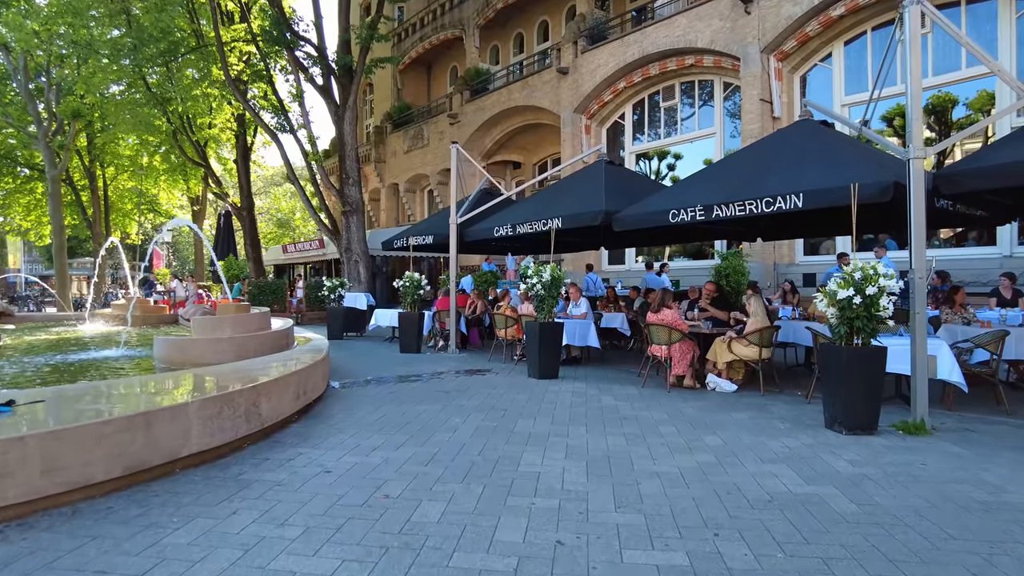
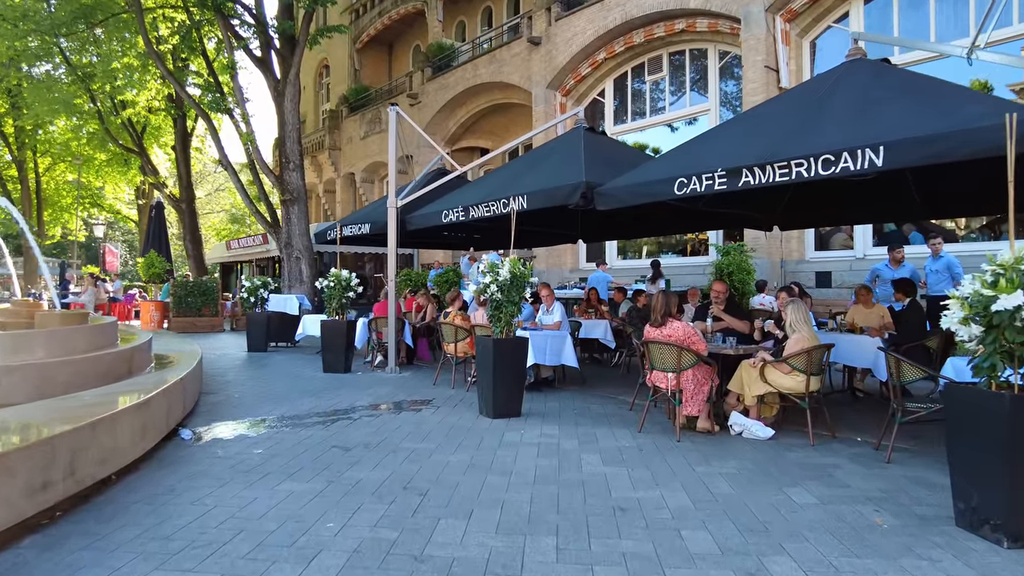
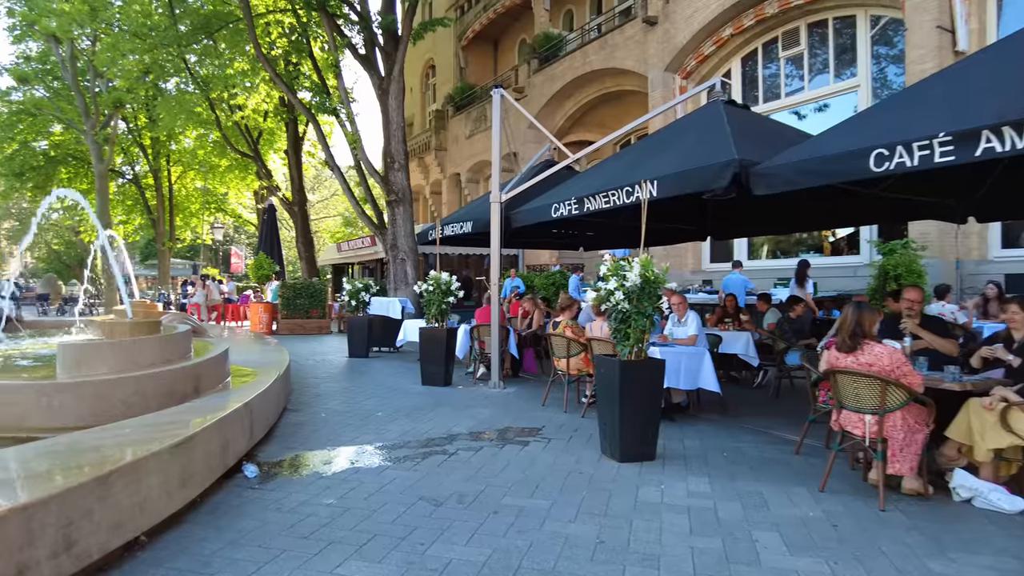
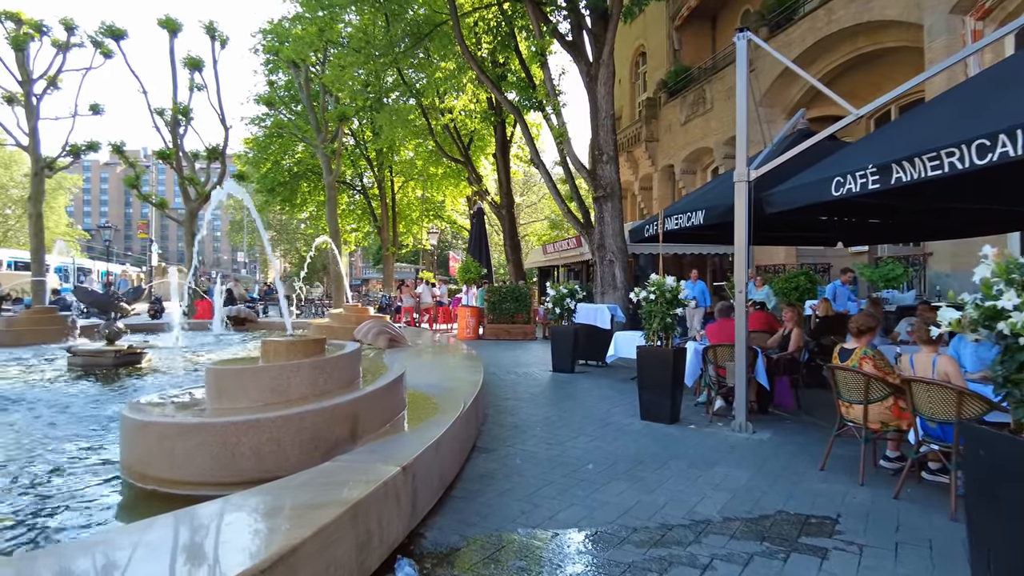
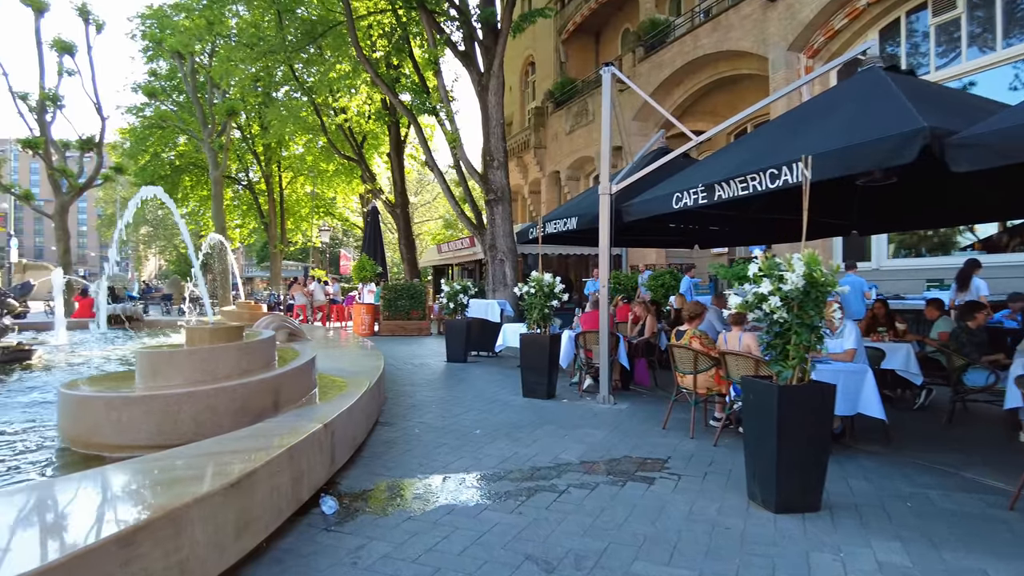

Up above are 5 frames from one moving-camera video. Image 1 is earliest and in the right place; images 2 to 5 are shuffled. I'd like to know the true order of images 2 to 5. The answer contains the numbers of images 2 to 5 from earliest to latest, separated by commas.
2, 3, 5, 4
